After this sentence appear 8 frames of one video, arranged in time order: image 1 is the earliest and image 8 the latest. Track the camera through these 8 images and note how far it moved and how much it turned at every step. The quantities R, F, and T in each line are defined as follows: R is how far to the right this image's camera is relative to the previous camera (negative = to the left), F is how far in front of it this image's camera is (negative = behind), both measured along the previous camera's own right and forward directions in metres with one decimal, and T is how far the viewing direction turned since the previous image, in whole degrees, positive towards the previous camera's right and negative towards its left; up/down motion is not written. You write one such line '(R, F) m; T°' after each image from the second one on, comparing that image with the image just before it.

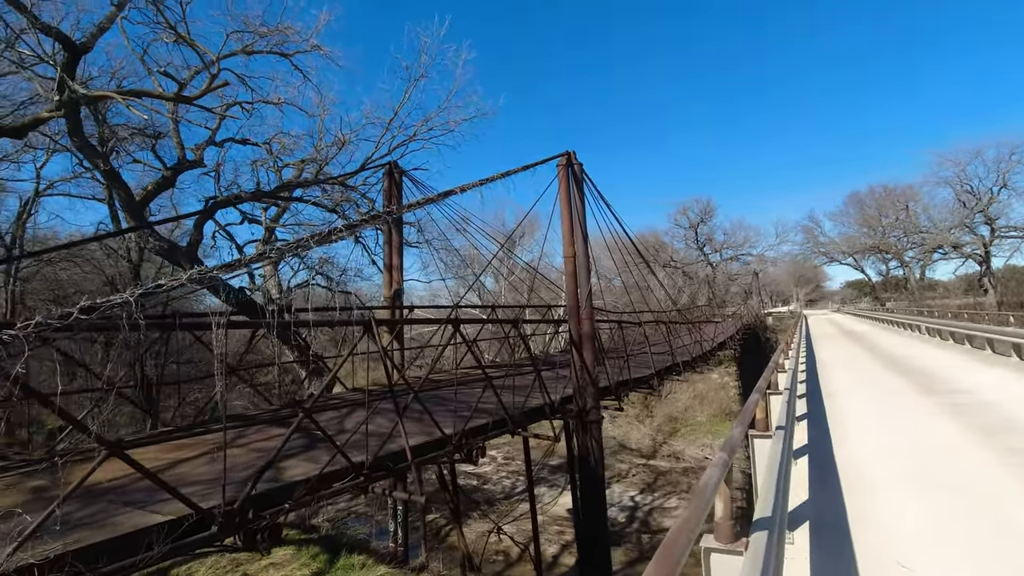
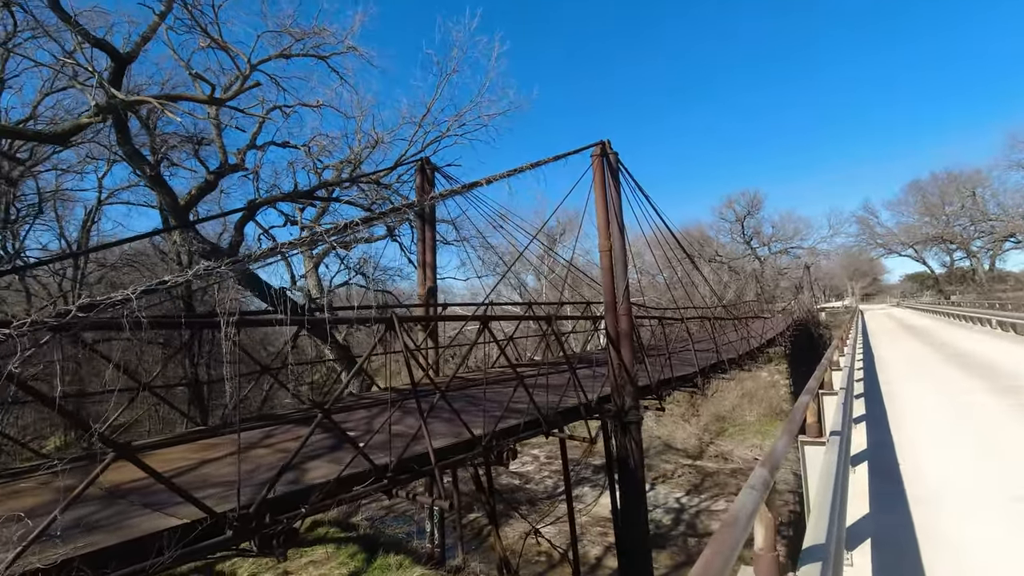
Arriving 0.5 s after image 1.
(+0.1, +0.2) m; -4°
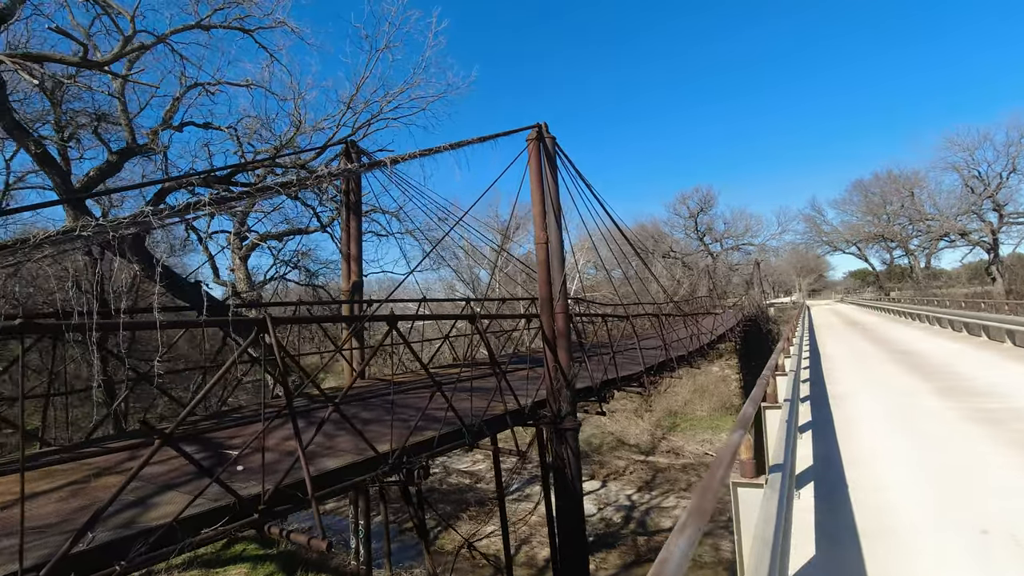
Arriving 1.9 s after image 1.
(+0.4, +0.7) m; +4°
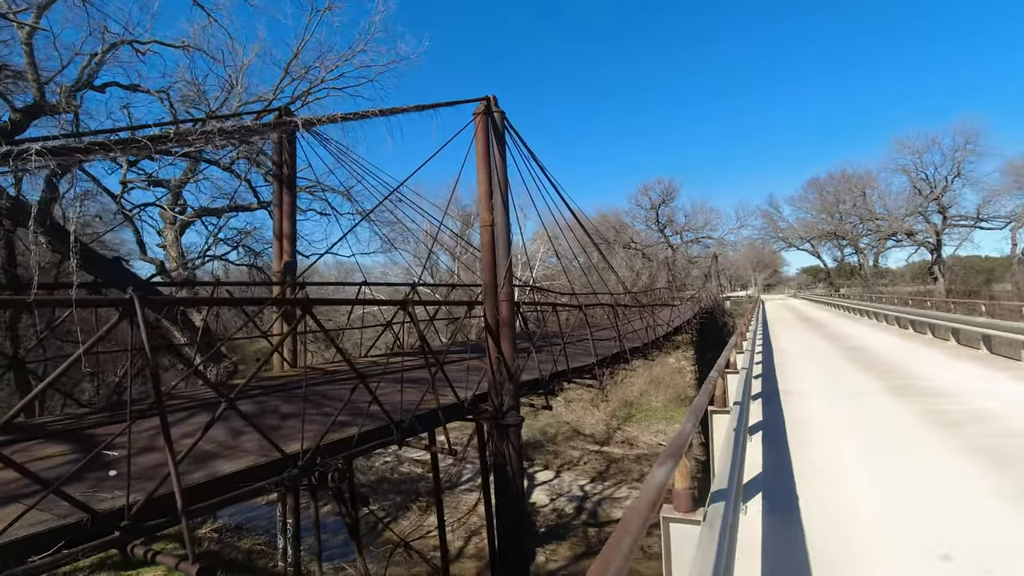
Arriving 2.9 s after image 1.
(+0.3, +0.5) m; +4°
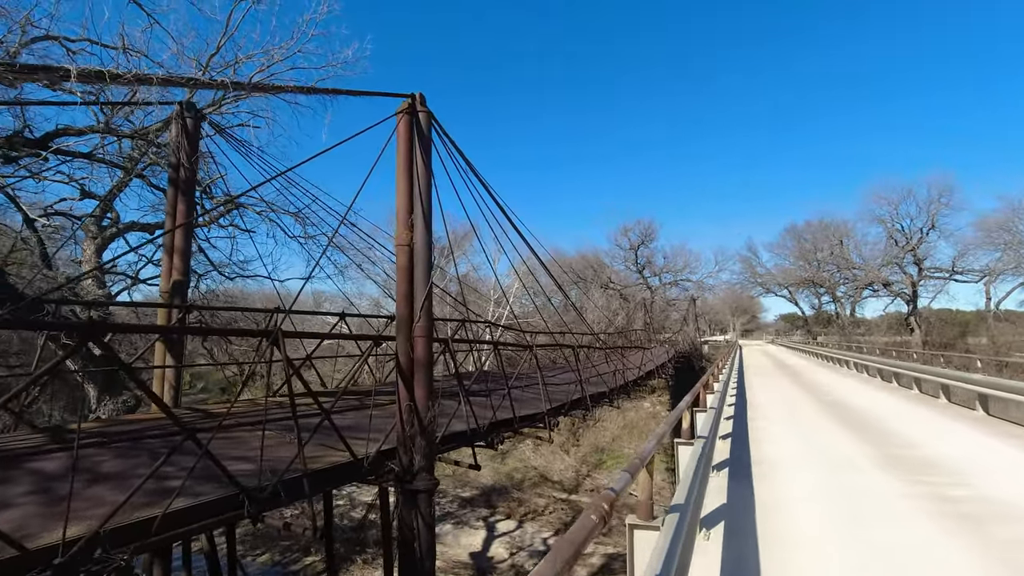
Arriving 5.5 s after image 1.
(+0.6, +1.1) m; +2°
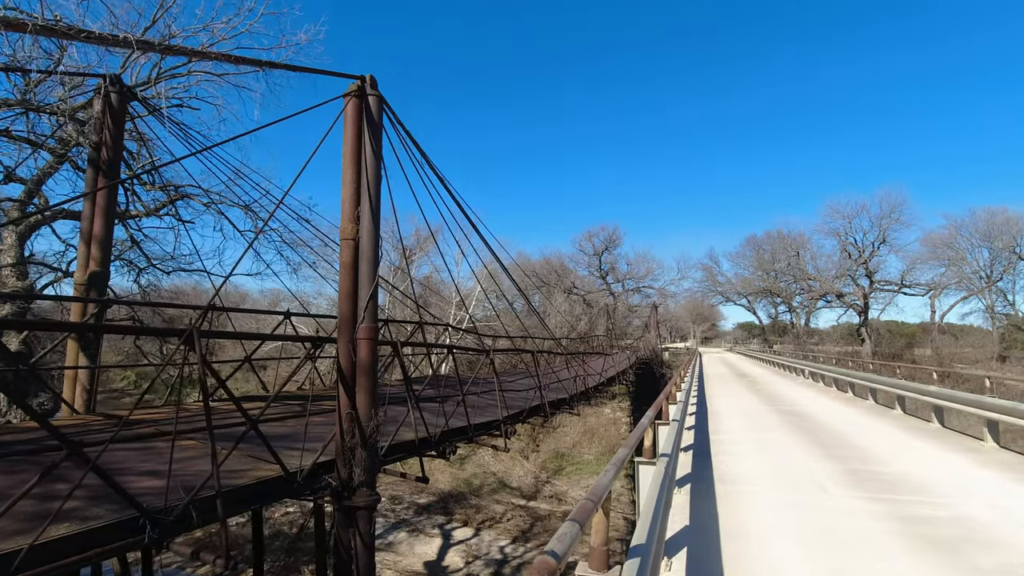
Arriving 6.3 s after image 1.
(+0.1, +0.4) m; +4°
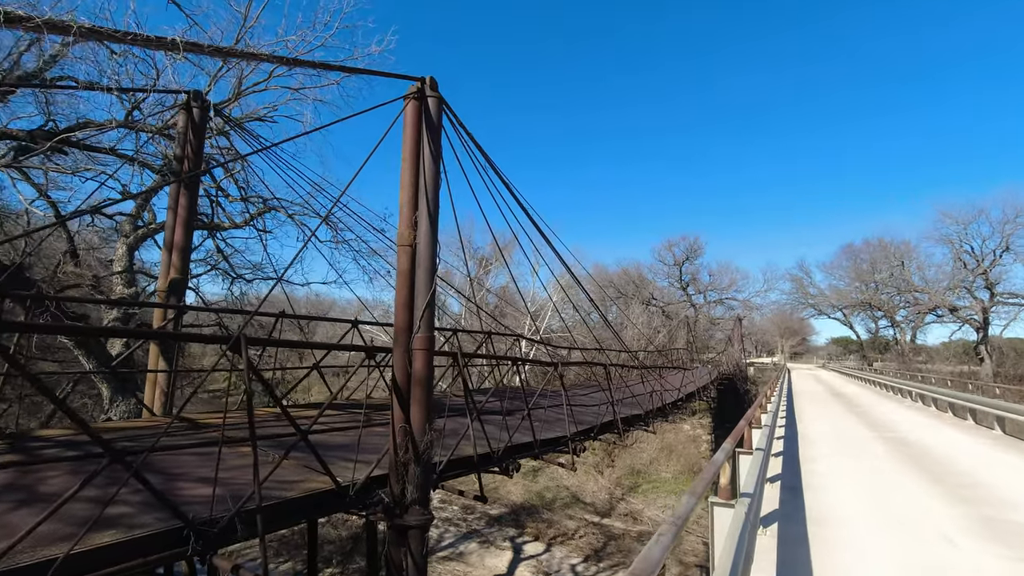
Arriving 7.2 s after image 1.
(+0.1, +0.3) m; -8°
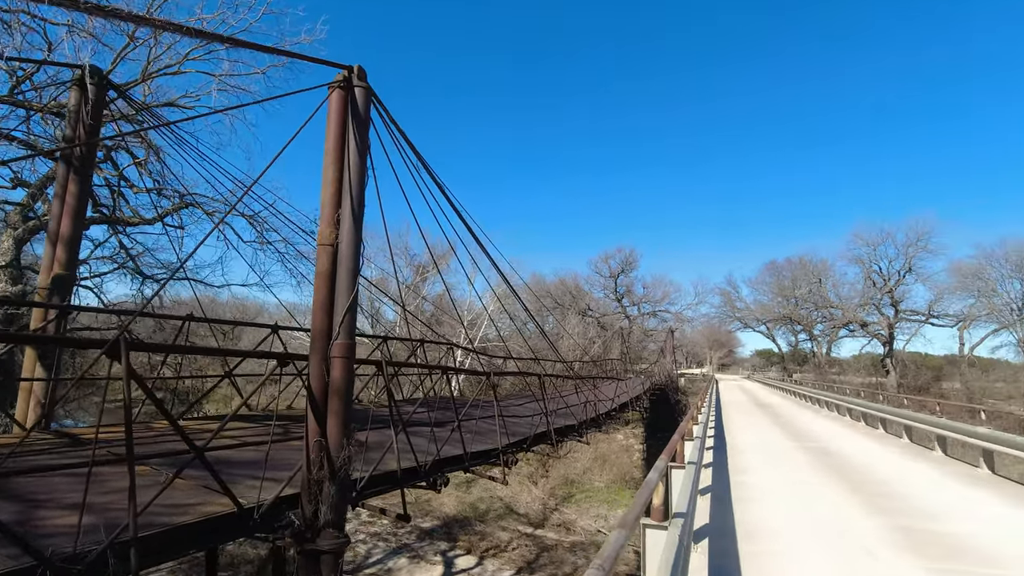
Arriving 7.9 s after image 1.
(+0.1, +0.3) m; +6°
